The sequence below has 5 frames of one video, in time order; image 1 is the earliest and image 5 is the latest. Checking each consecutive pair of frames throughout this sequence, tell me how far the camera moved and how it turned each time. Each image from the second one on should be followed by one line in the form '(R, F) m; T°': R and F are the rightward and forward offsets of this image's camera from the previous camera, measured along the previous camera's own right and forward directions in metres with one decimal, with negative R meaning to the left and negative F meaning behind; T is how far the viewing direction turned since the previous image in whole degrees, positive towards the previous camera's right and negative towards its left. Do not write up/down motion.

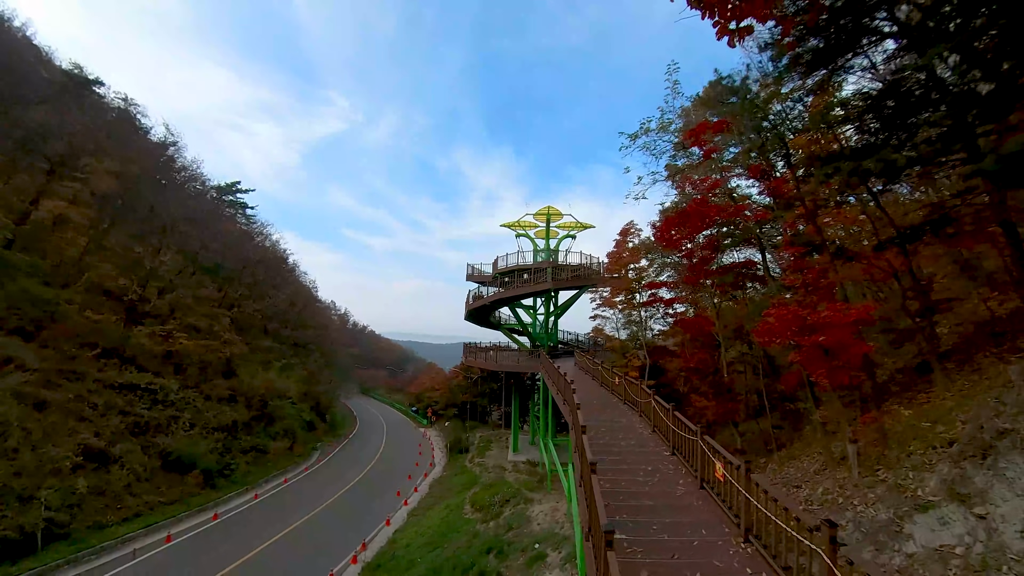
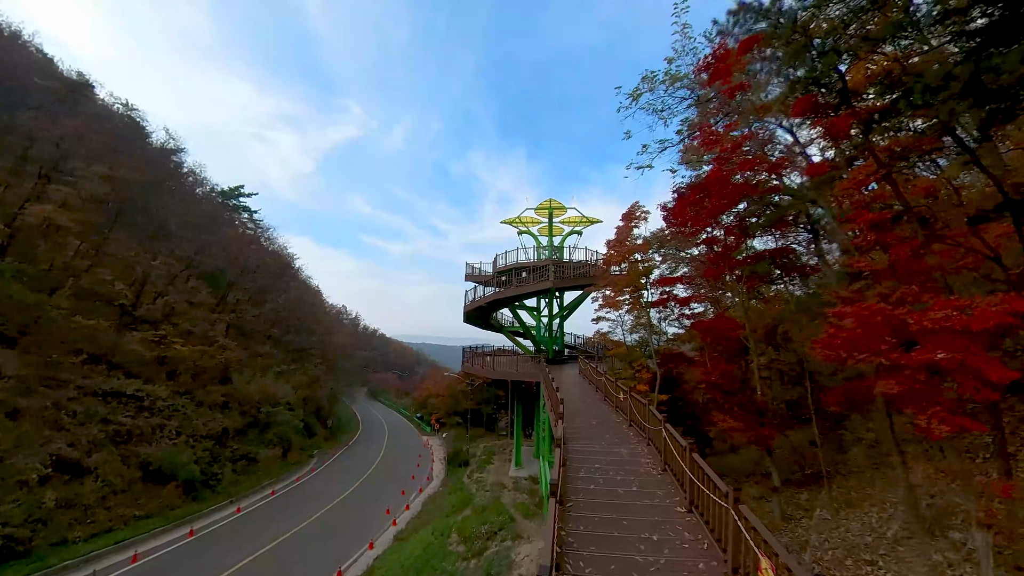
(+0.6, +1.7) m; -2°
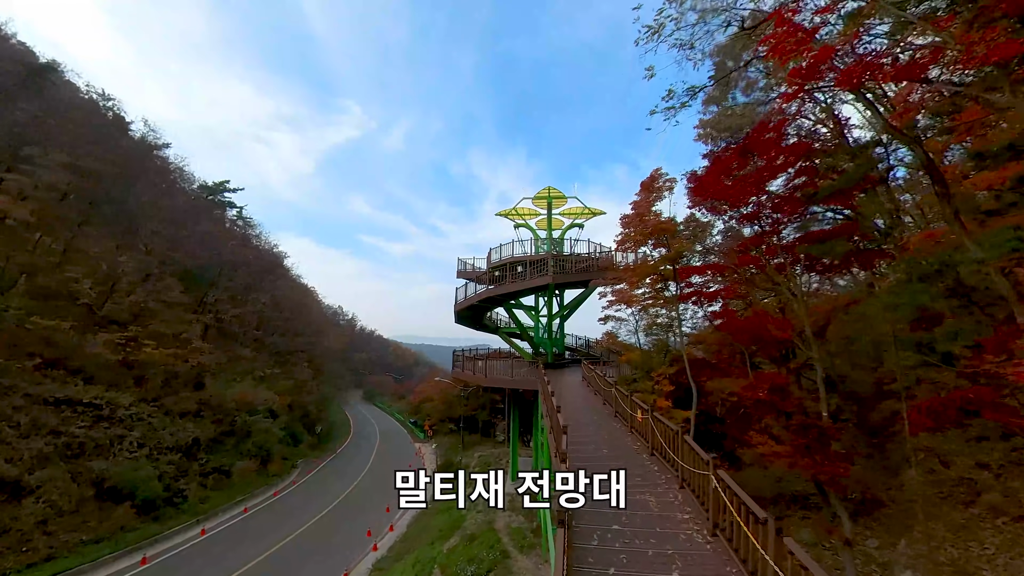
(+0.2, +1.8) m; 0°
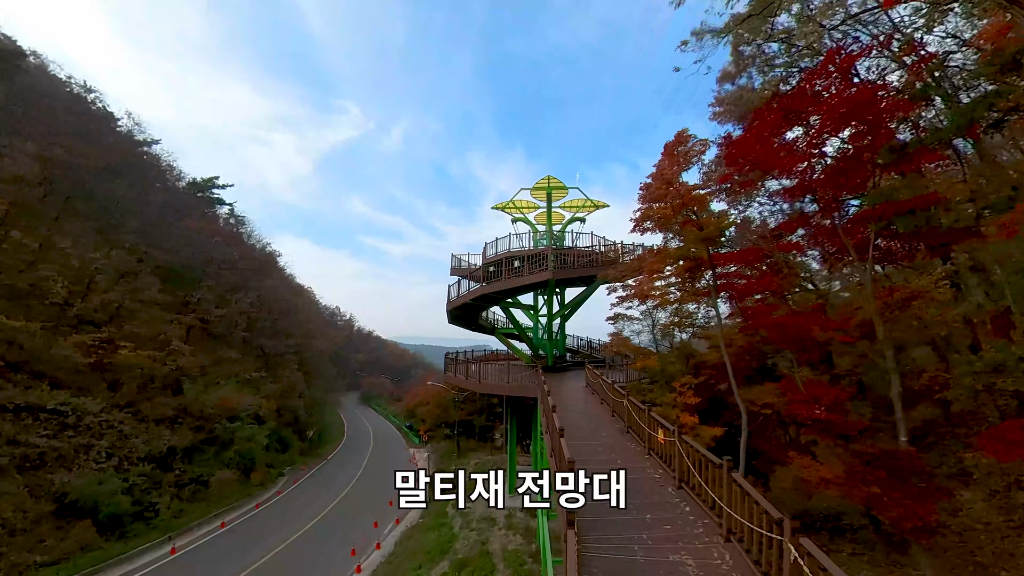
(+0.1, +1.3) m; 0°
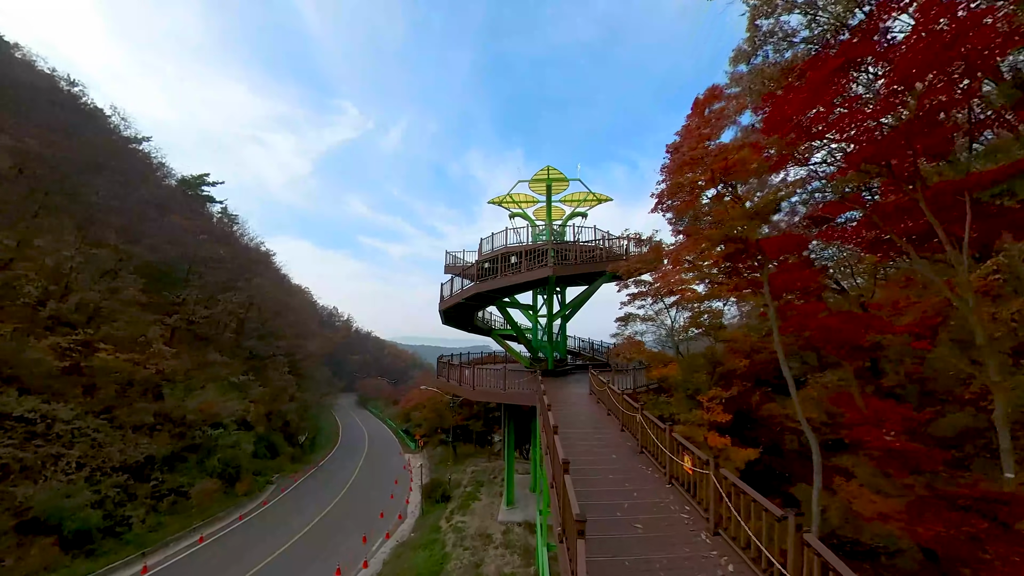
(+0.1, +1.0) m; 0°
